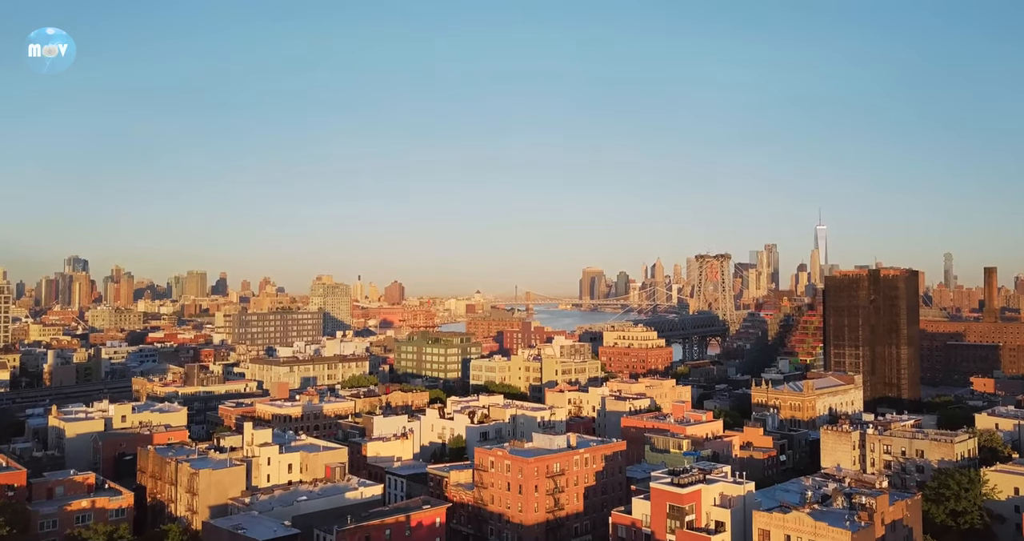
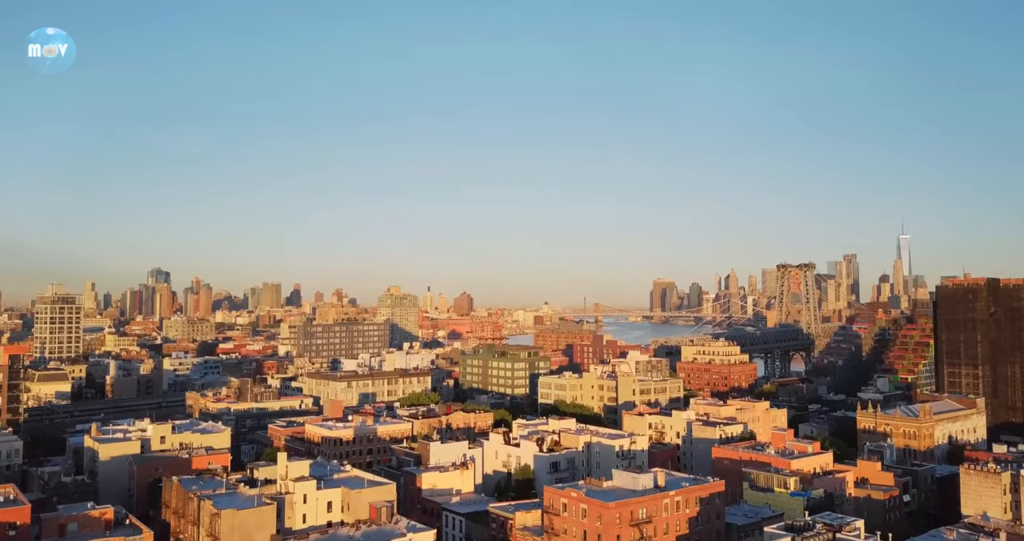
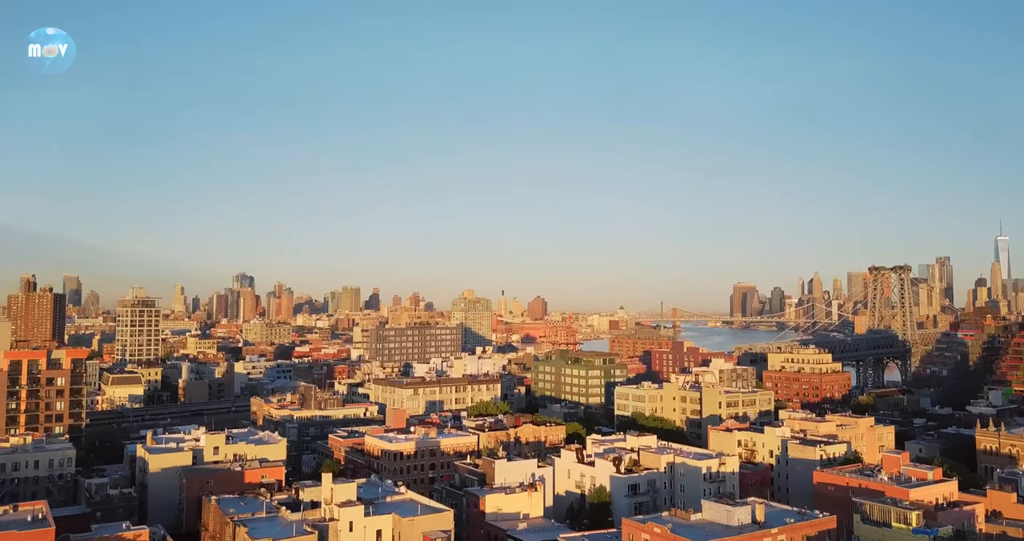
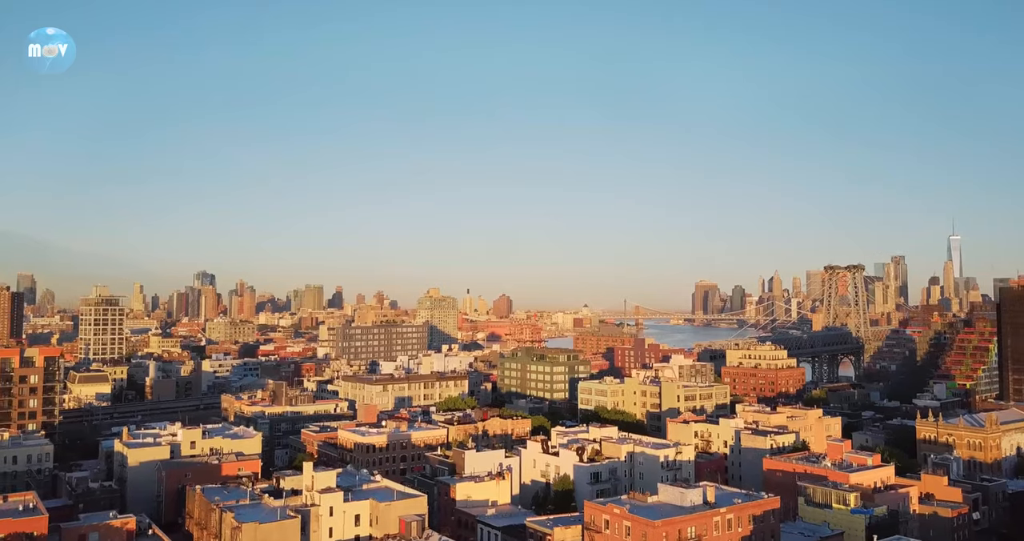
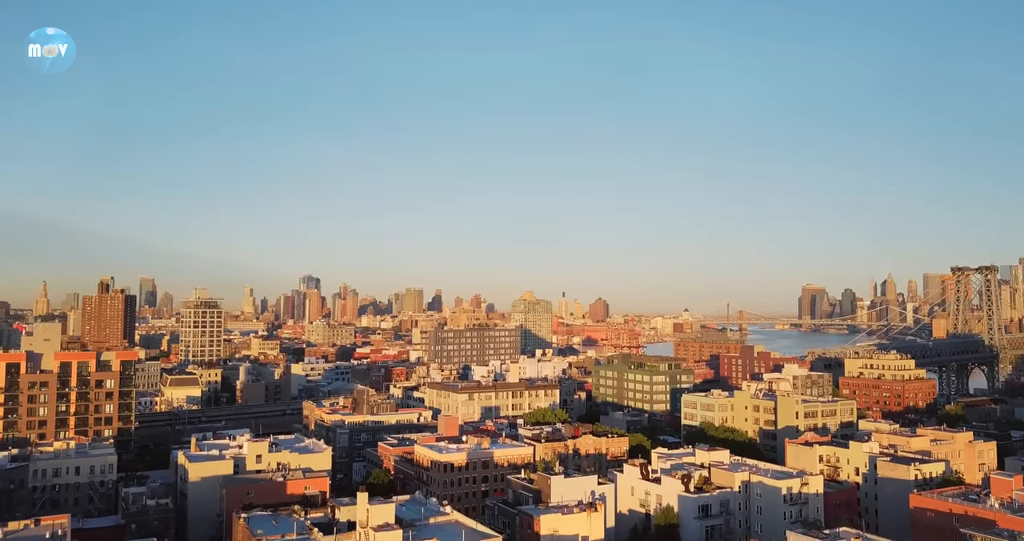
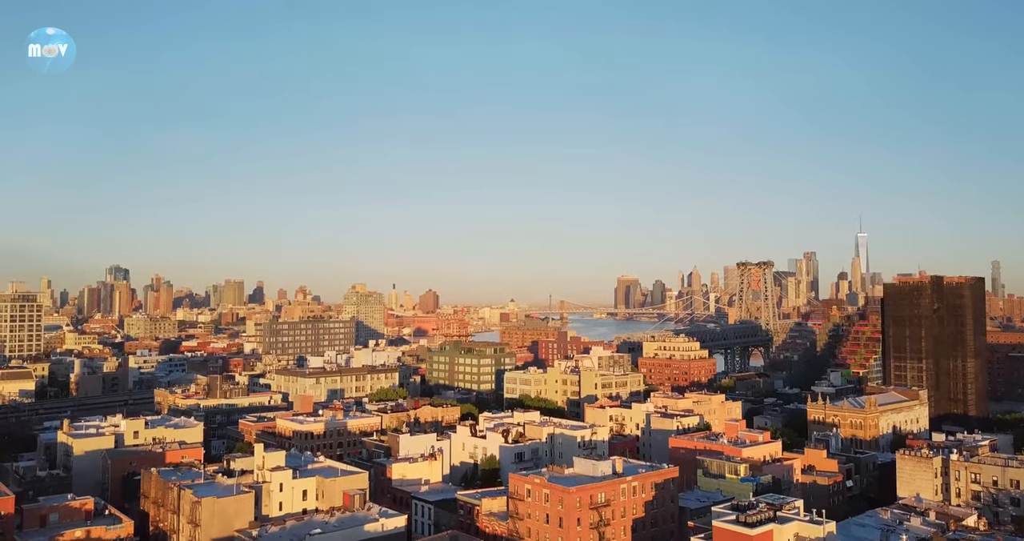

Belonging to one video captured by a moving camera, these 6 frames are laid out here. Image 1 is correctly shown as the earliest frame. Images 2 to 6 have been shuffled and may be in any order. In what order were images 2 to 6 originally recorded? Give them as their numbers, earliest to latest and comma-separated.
6, 2, 4, 3, 5
